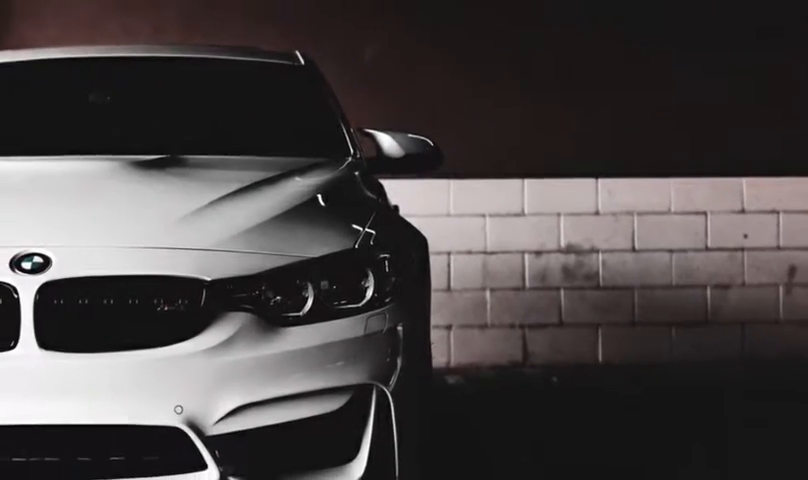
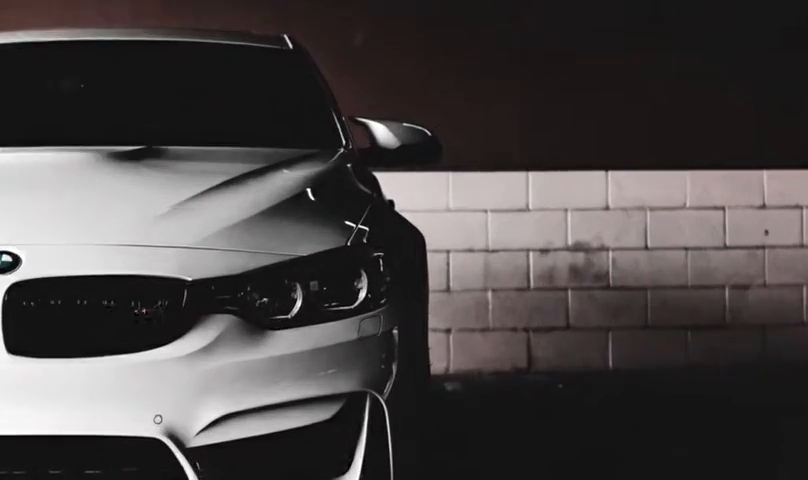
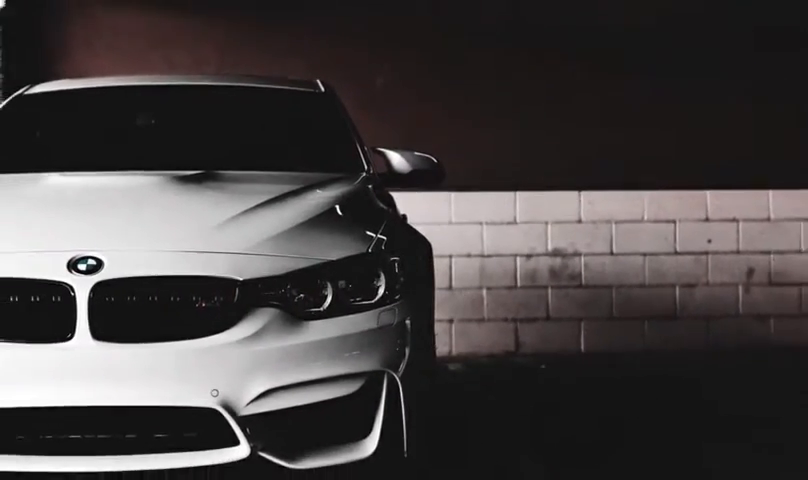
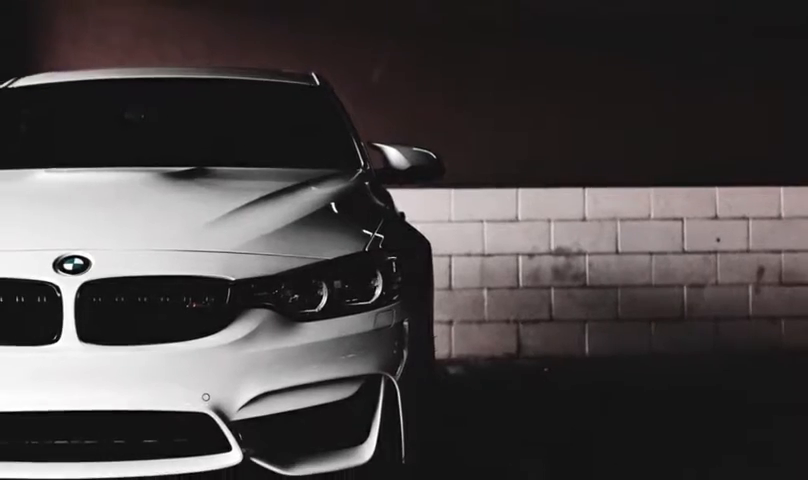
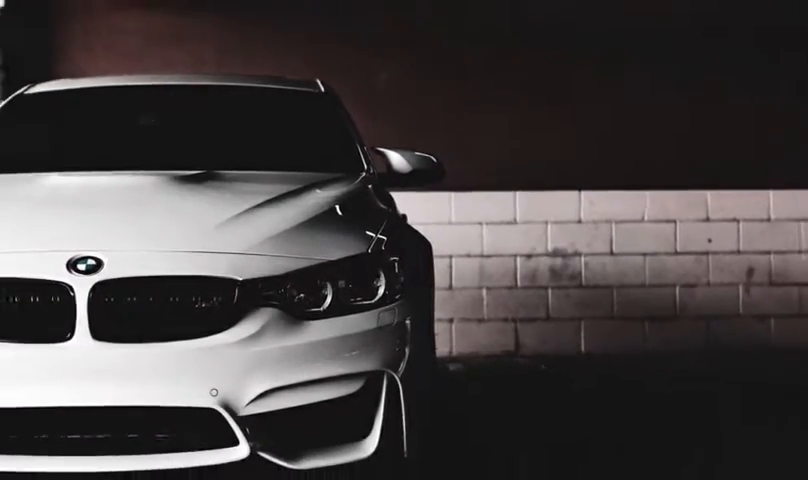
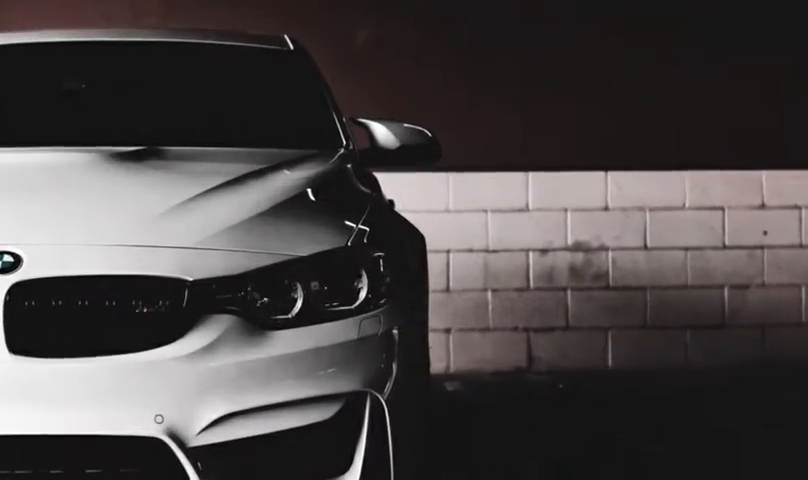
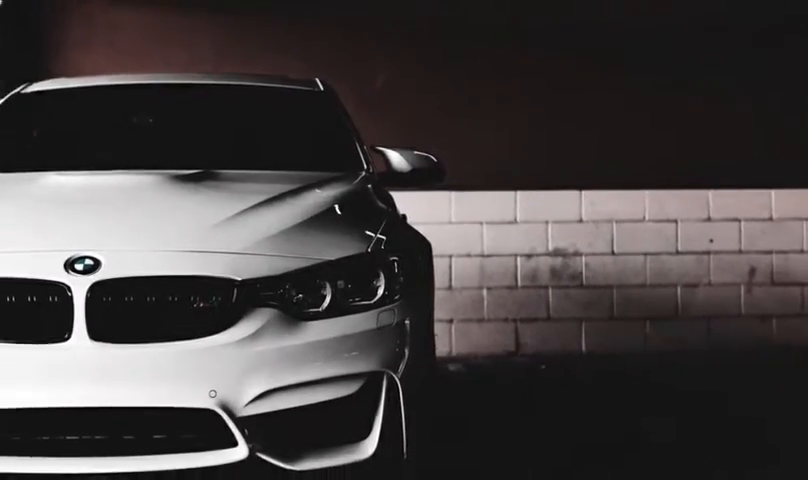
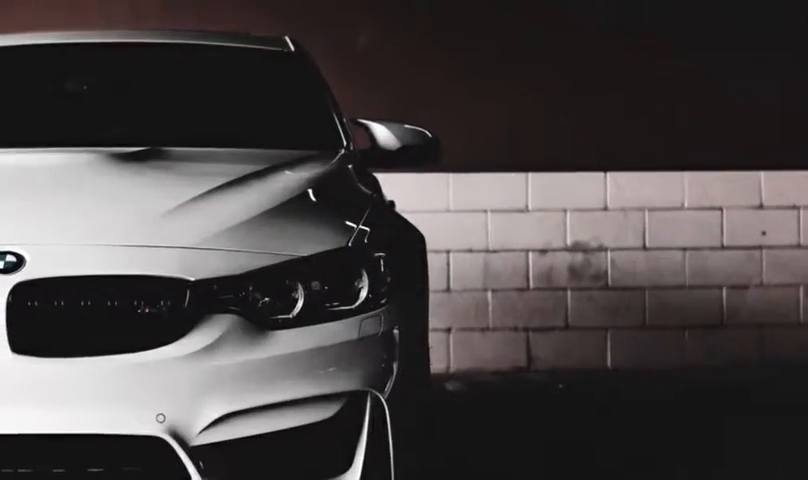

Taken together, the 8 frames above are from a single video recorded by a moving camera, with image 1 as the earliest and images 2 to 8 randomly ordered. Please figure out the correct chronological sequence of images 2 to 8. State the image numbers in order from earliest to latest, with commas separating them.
5, 8, 4, 2, 7, 6, 3
